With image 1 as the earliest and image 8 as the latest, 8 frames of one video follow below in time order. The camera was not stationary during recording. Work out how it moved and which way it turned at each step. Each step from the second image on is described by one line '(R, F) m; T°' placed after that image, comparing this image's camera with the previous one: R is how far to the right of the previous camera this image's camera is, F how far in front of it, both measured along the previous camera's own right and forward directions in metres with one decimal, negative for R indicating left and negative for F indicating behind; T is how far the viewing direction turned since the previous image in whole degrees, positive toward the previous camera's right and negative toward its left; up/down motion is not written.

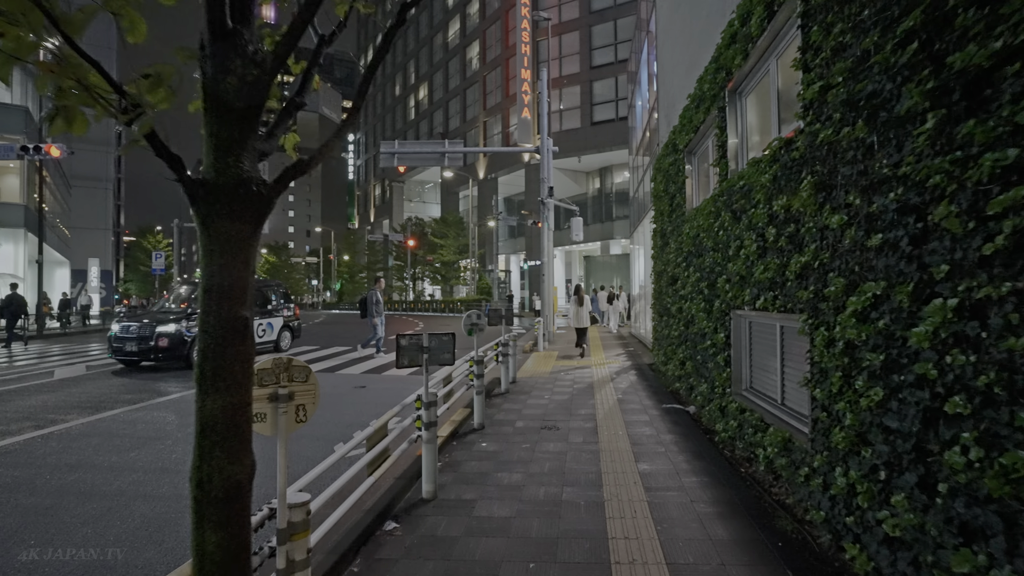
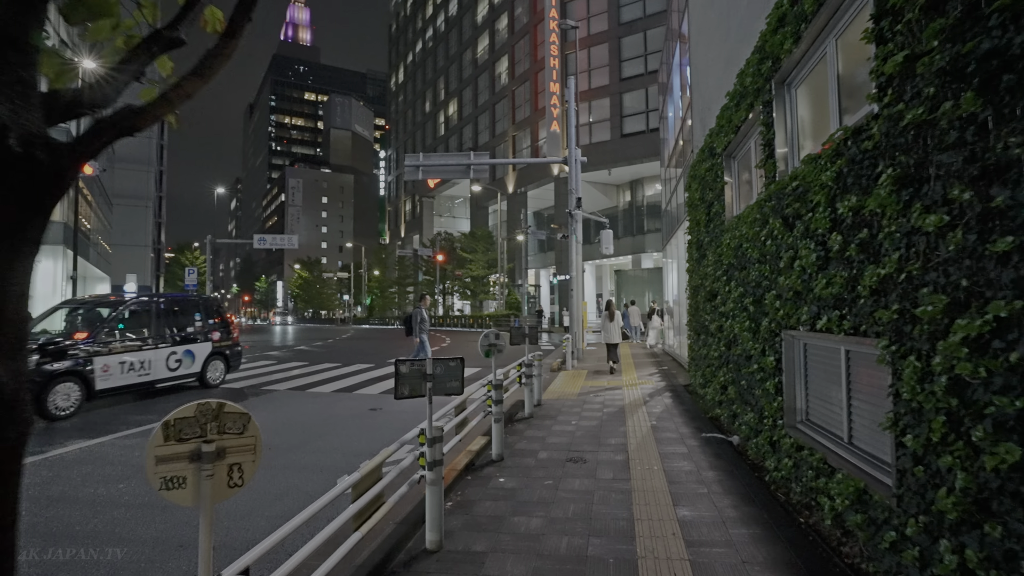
(+0.1, +0.5) m; -3°
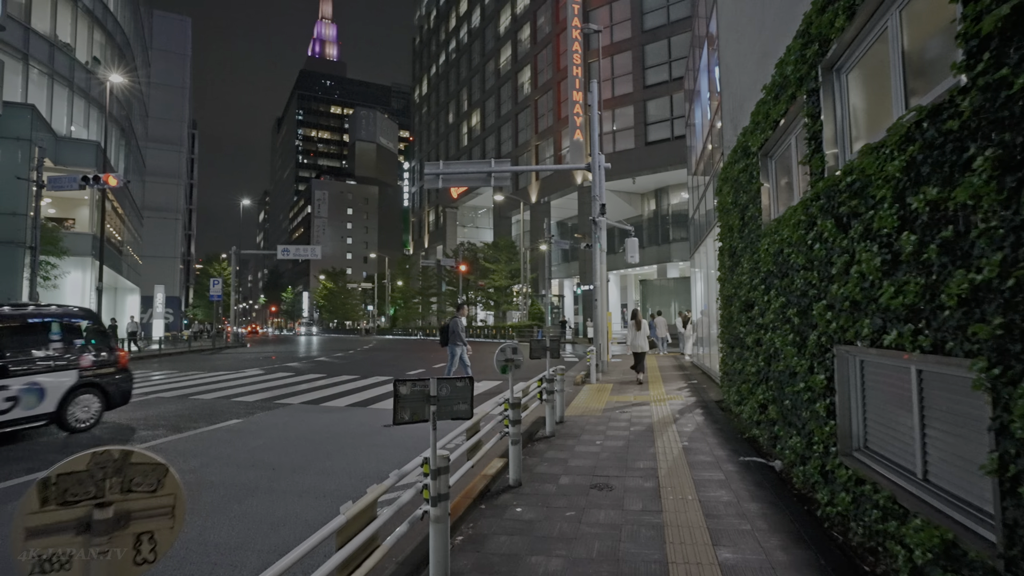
(0.0, +0.4) m; -2°
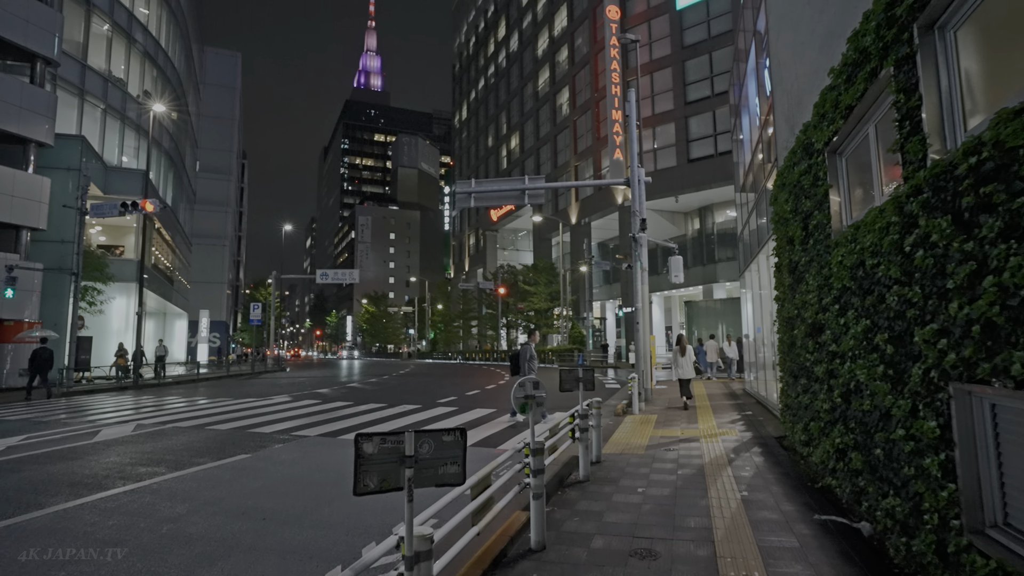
(+0.2, +0.8) m; -4°
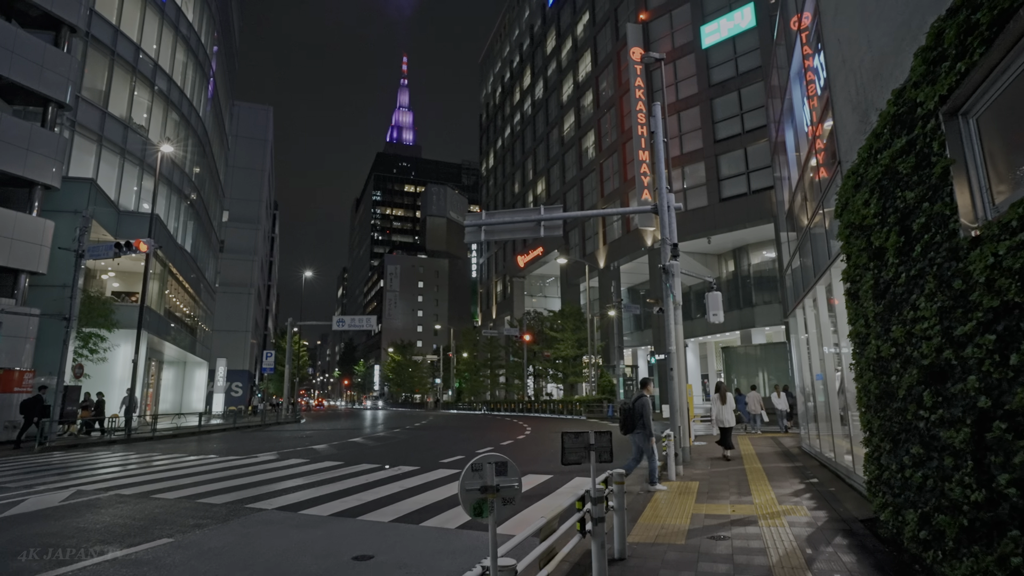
(+0.4, +1.7) m; -3°
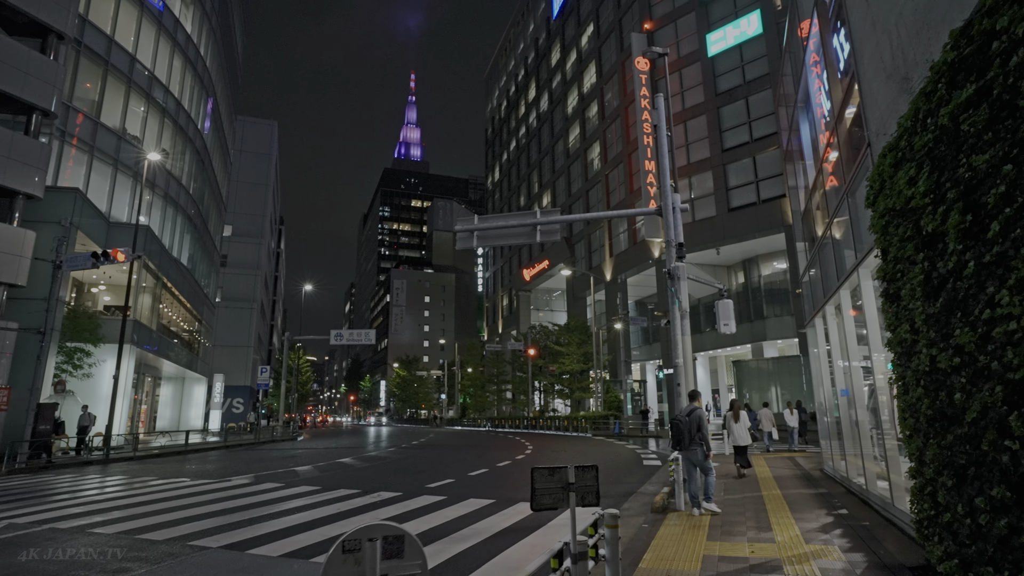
(+0.3, +1.0) m; -1°
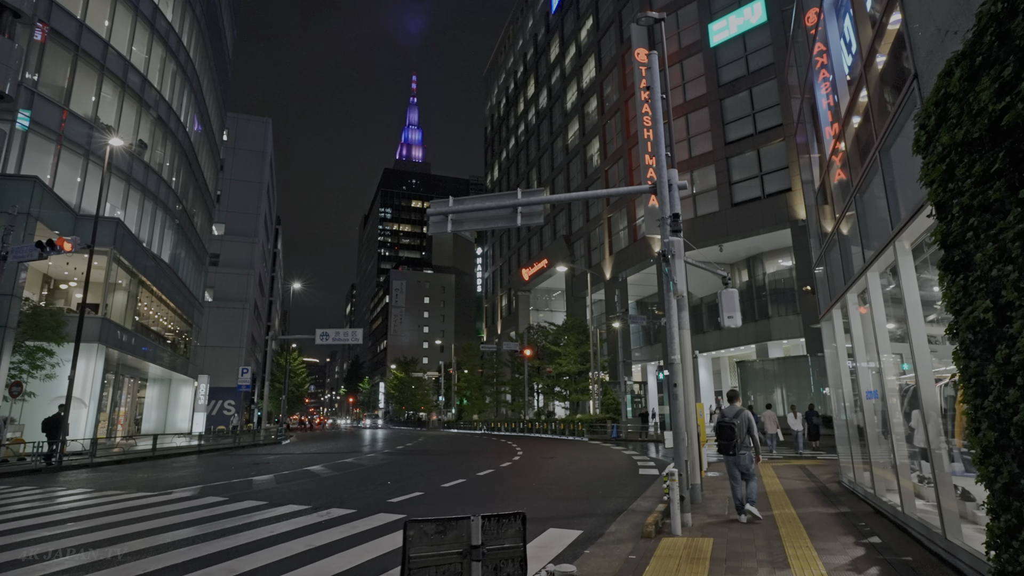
(+0.5, +1.4) m; 0°
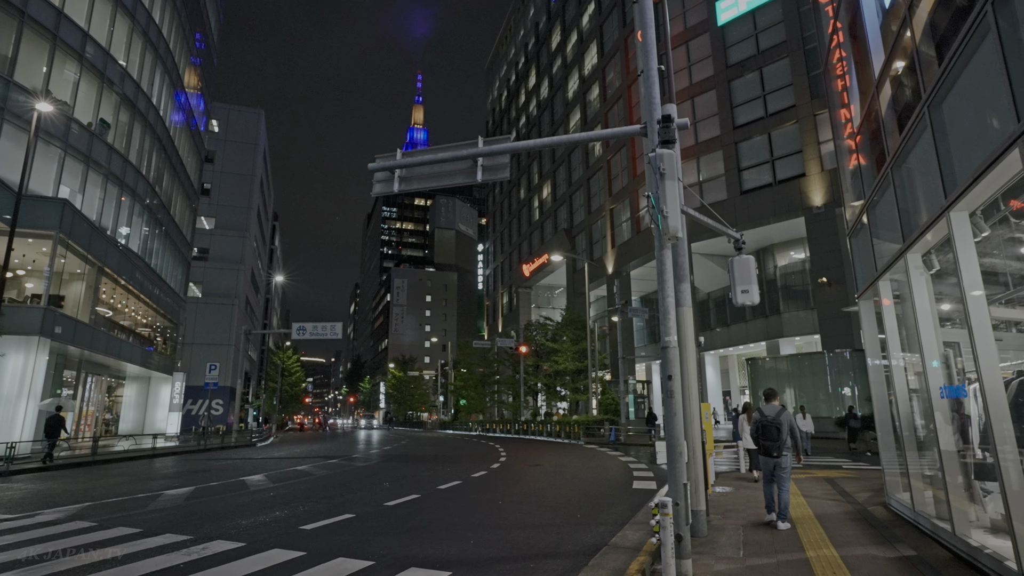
(+0.7, +2.2) m; -1°
